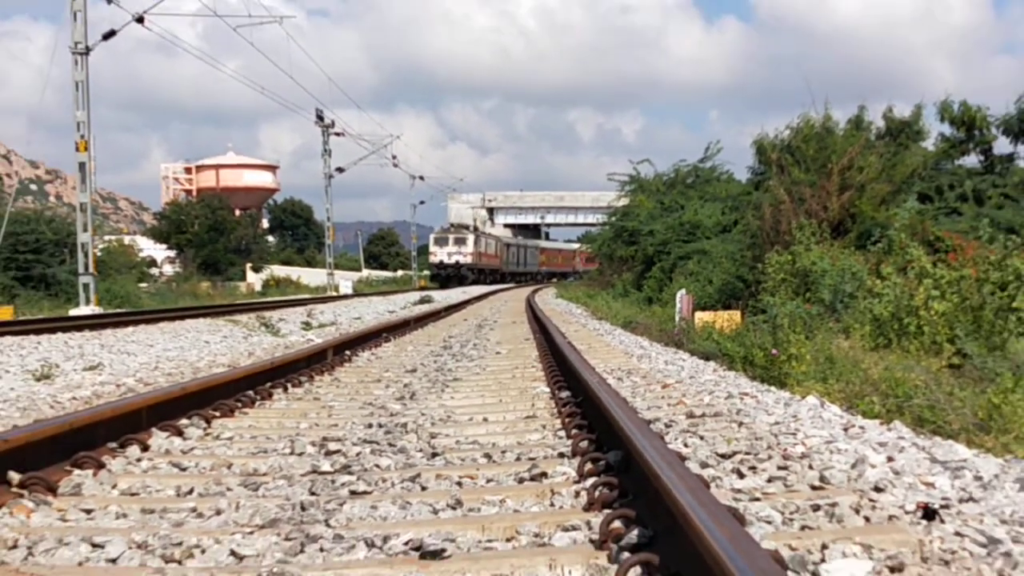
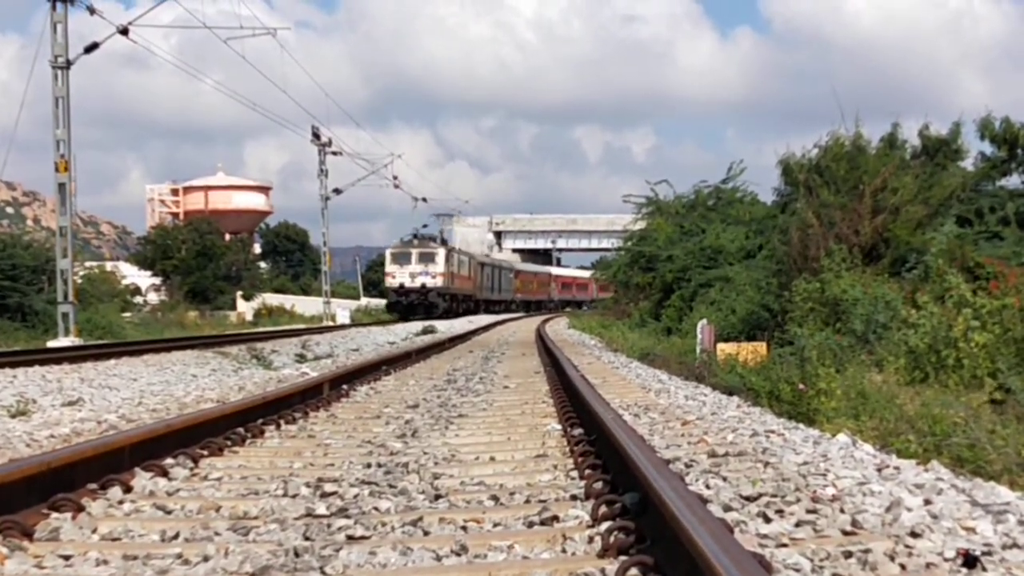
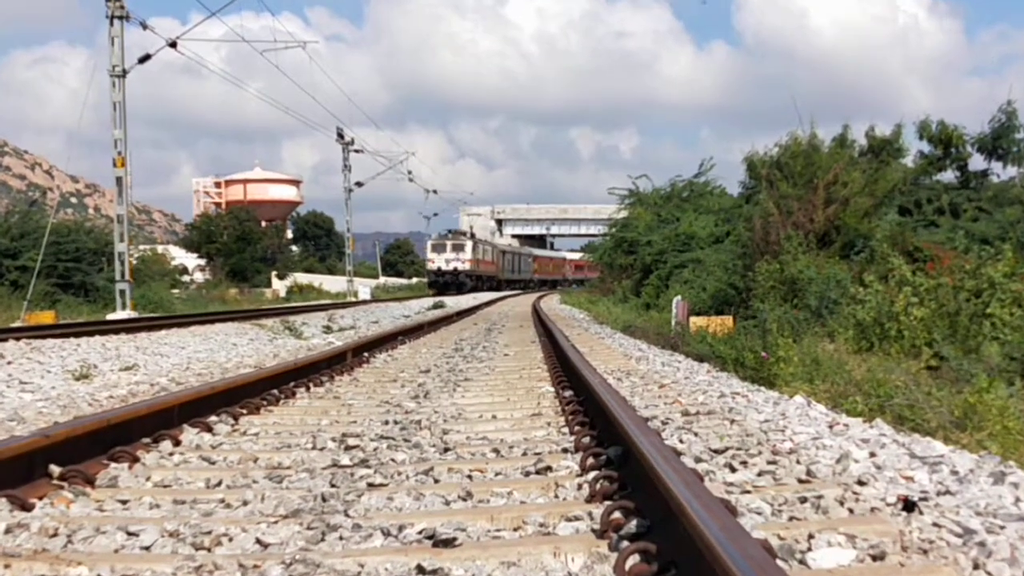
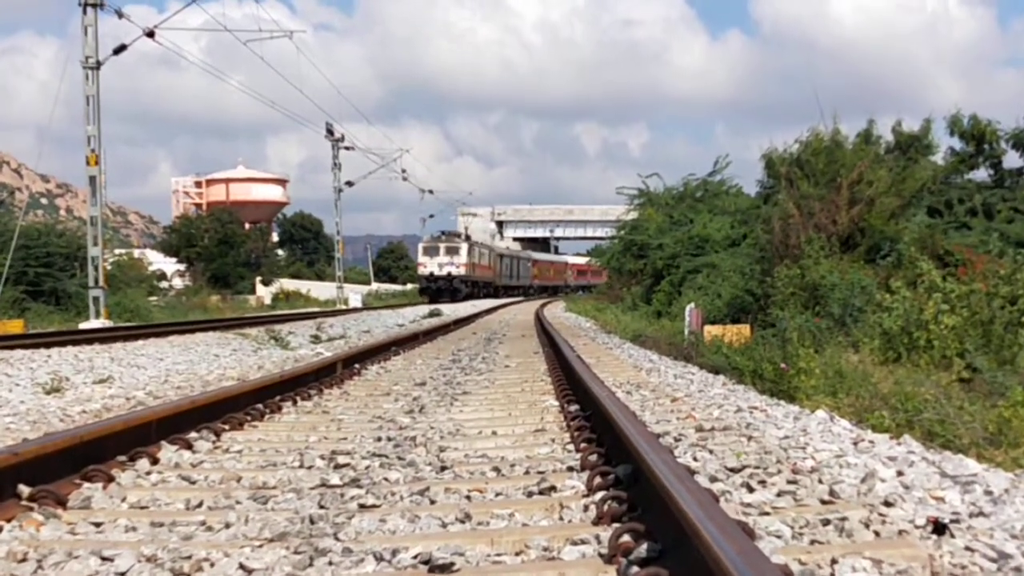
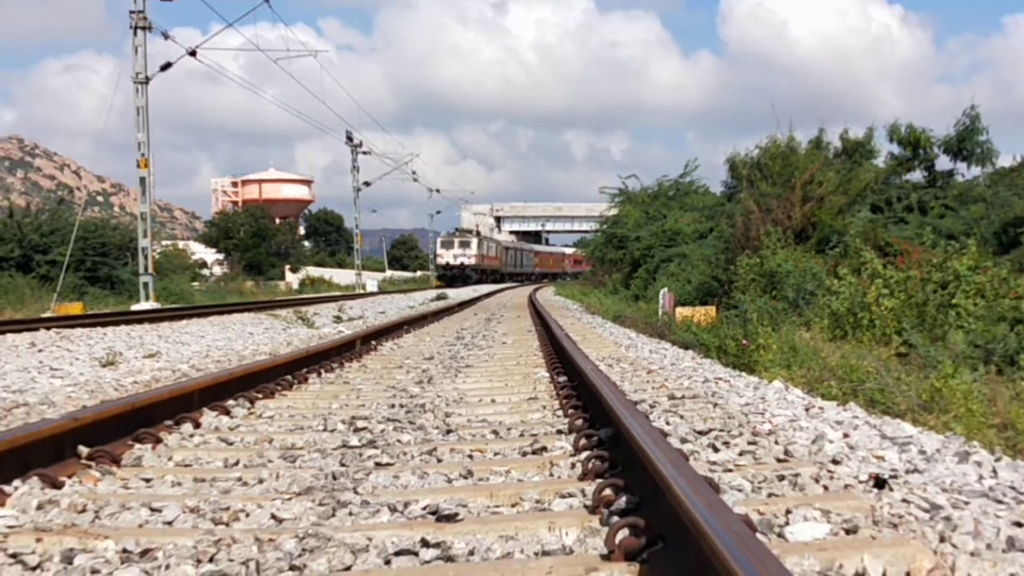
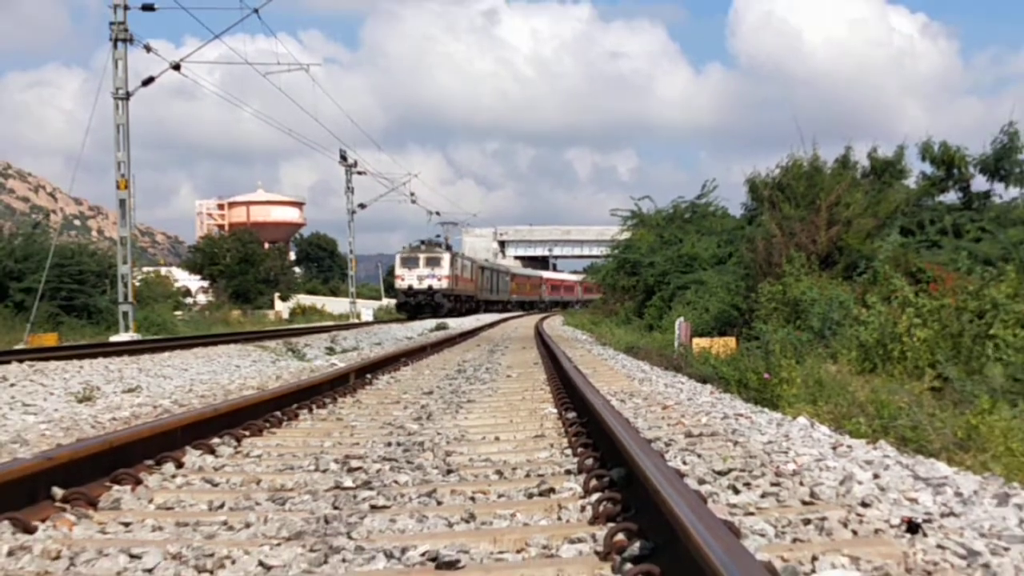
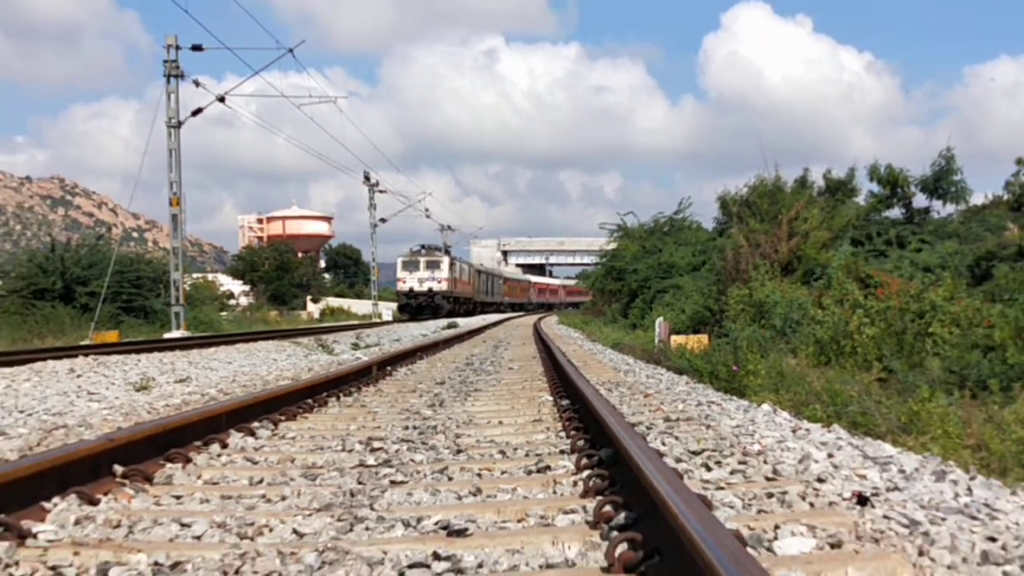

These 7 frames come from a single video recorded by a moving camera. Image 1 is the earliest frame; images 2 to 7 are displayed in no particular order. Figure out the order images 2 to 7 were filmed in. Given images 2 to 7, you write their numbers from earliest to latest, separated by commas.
5, 3, 4, 2, 6, 7
